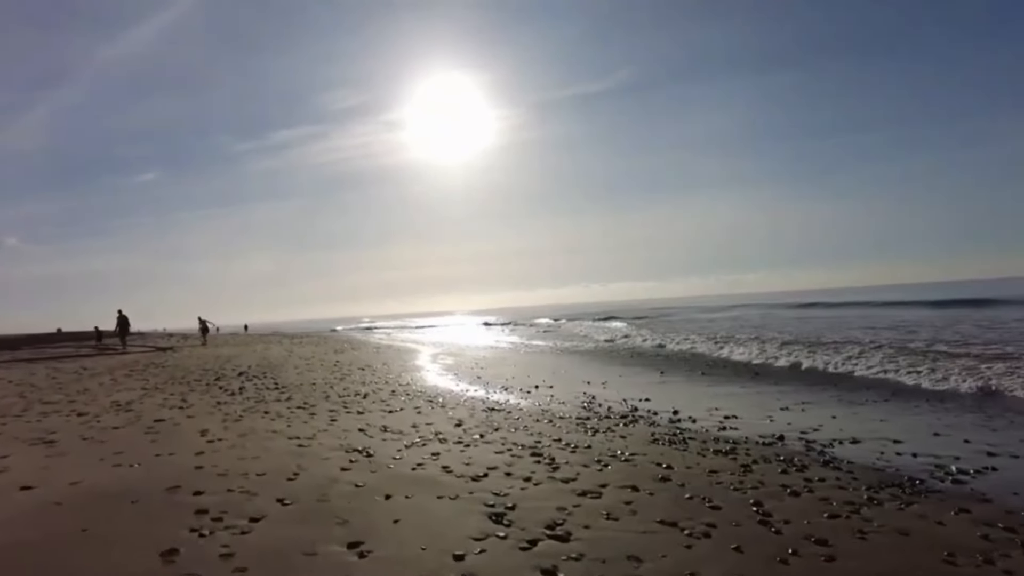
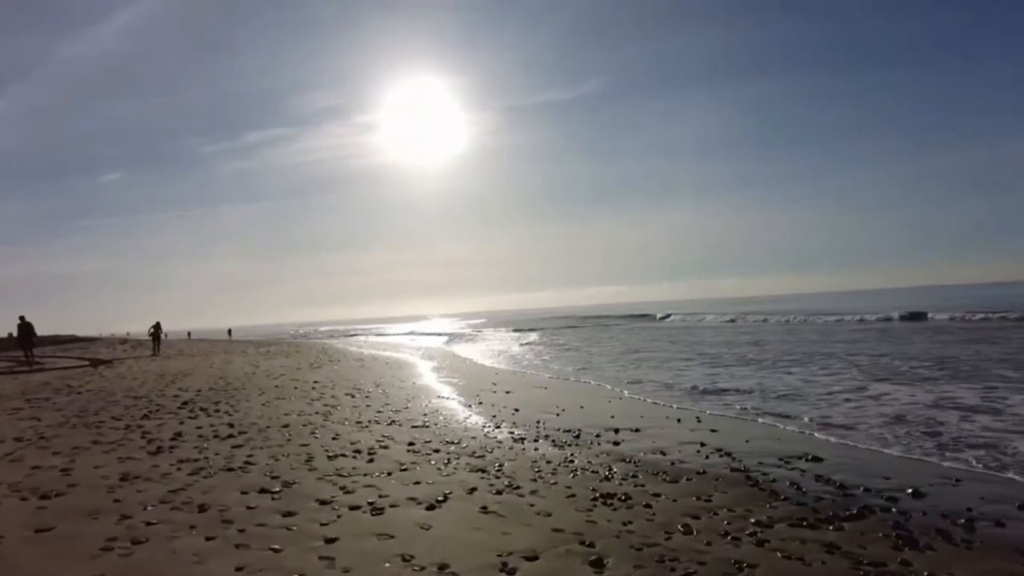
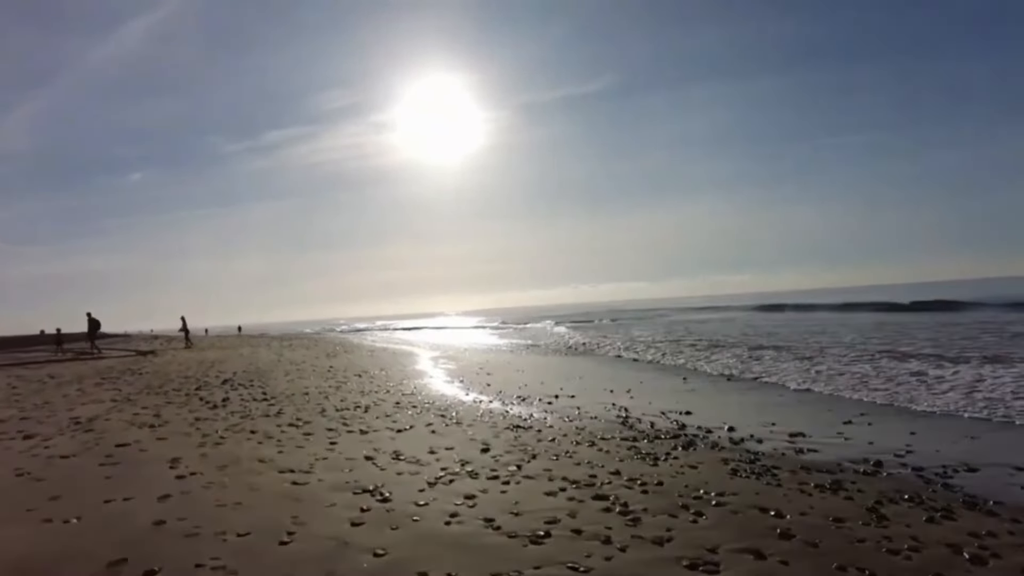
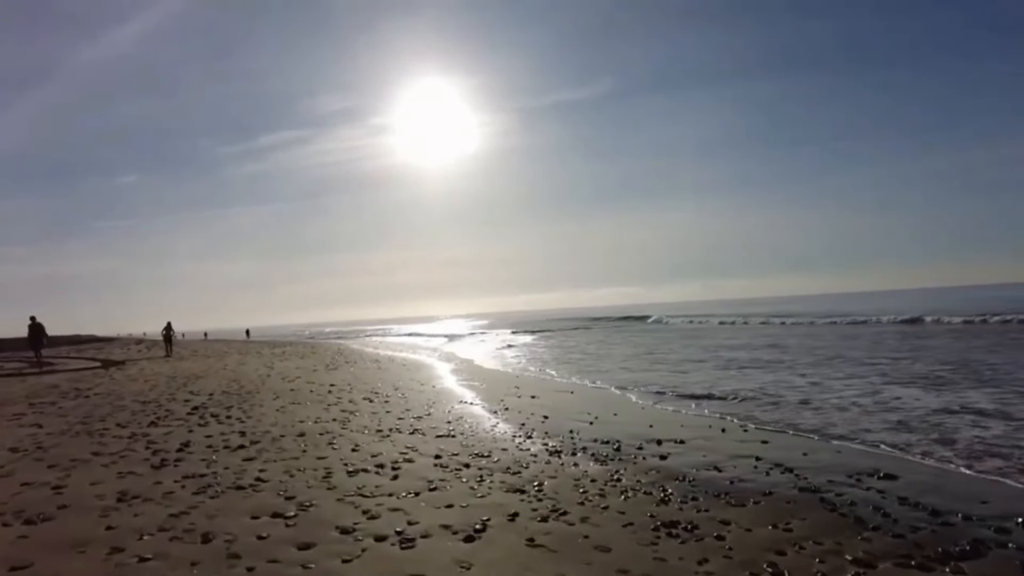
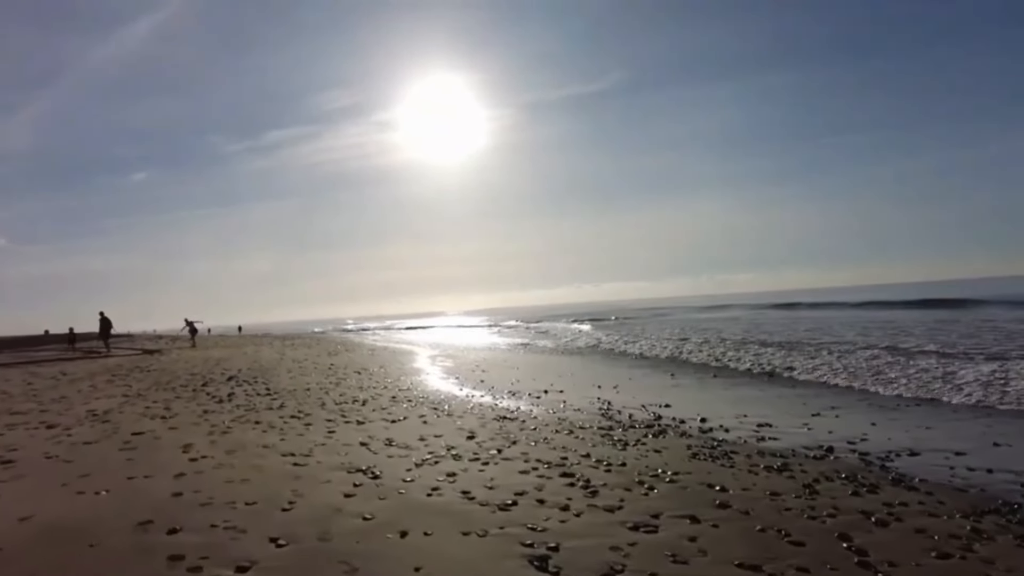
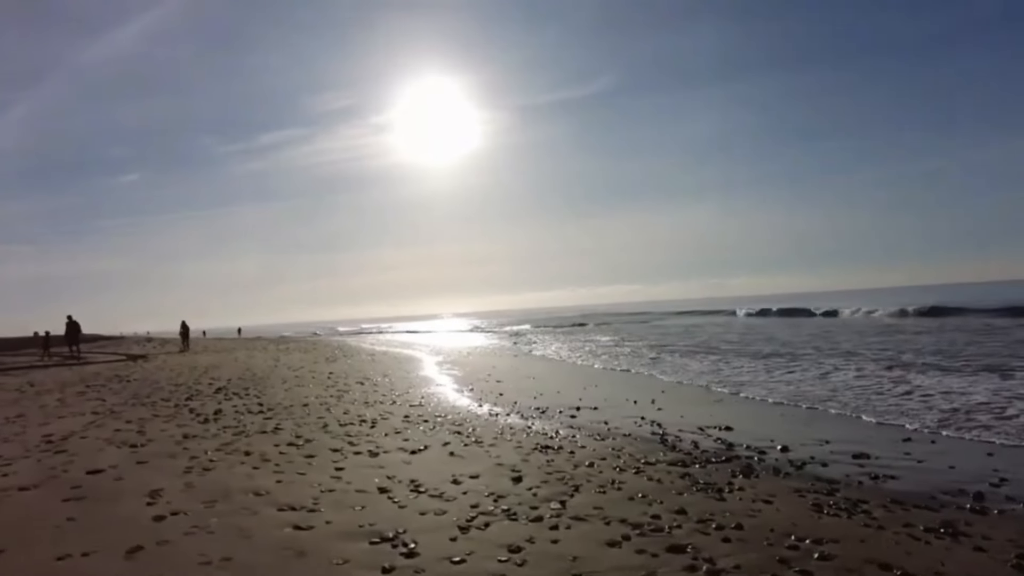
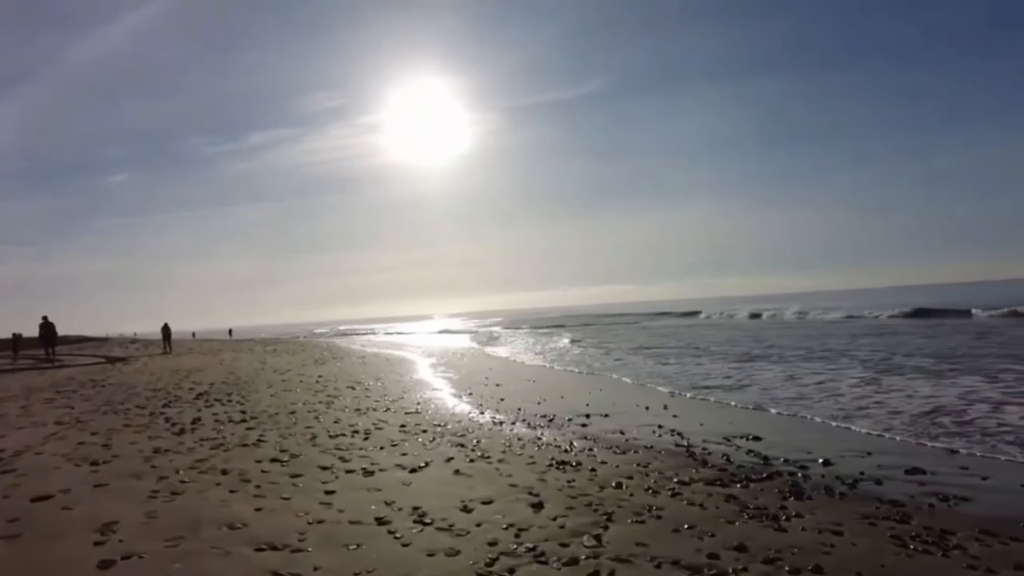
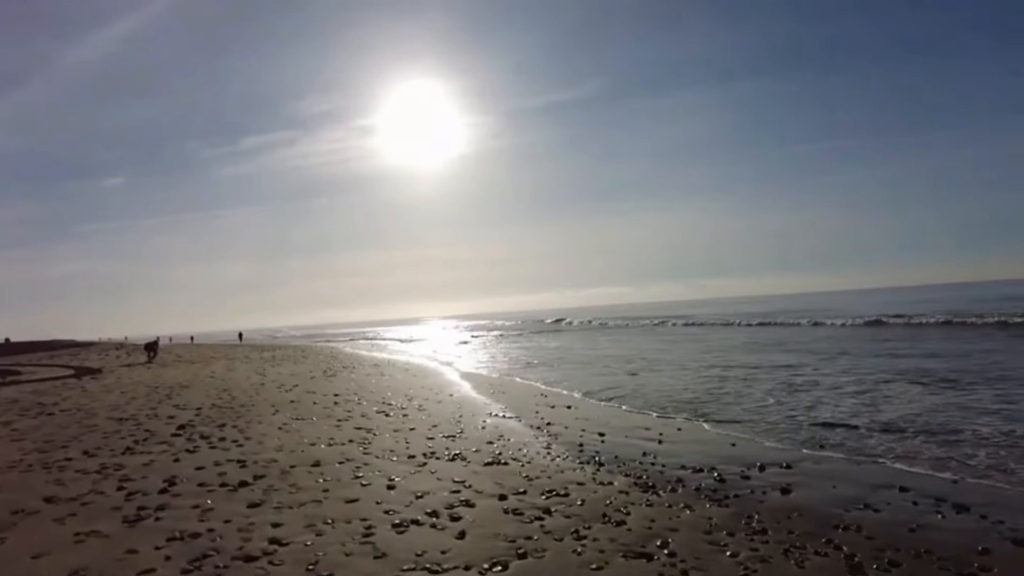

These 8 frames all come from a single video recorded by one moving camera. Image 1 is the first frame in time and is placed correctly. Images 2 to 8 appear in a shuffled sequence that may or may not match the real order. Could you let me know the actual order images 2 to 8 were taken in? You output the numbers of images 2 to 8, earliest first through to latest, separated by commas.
5, 3, 6, 7, 2, 4, 8
